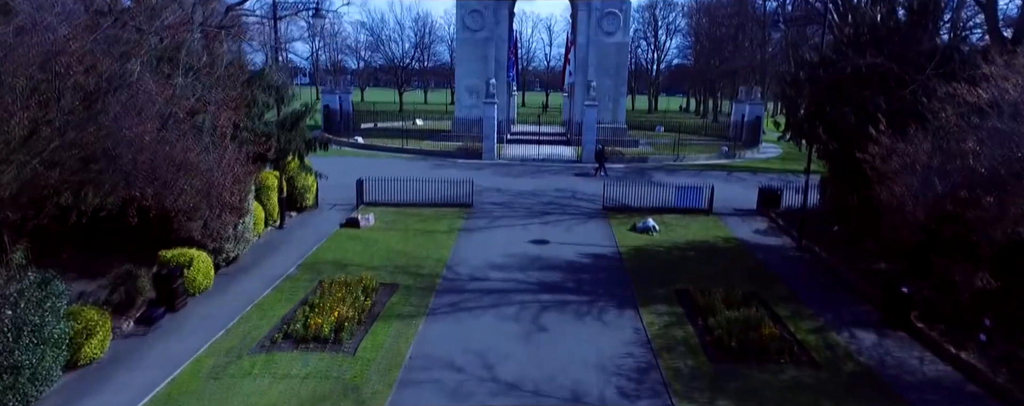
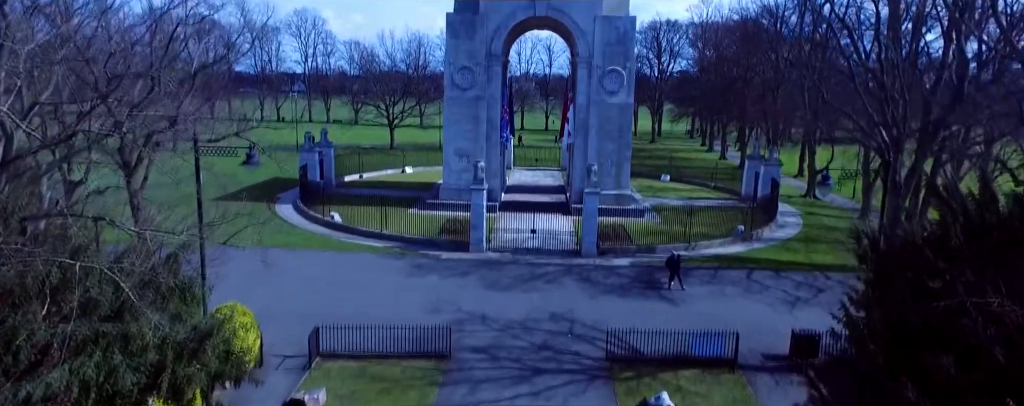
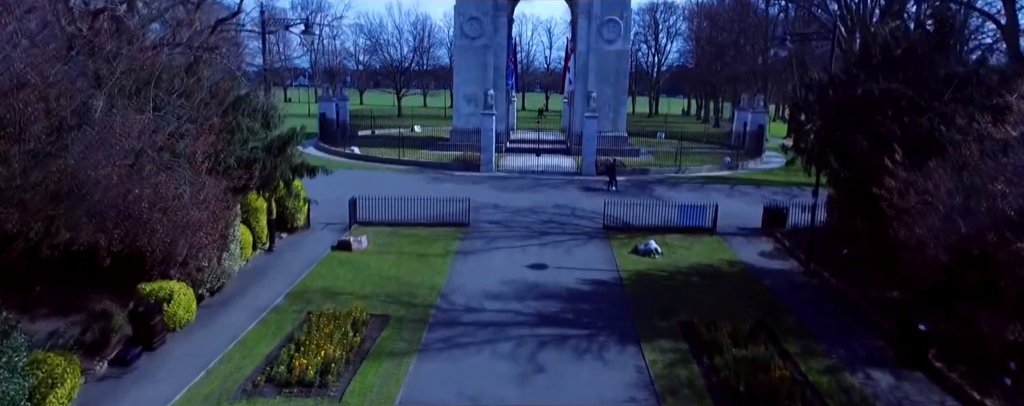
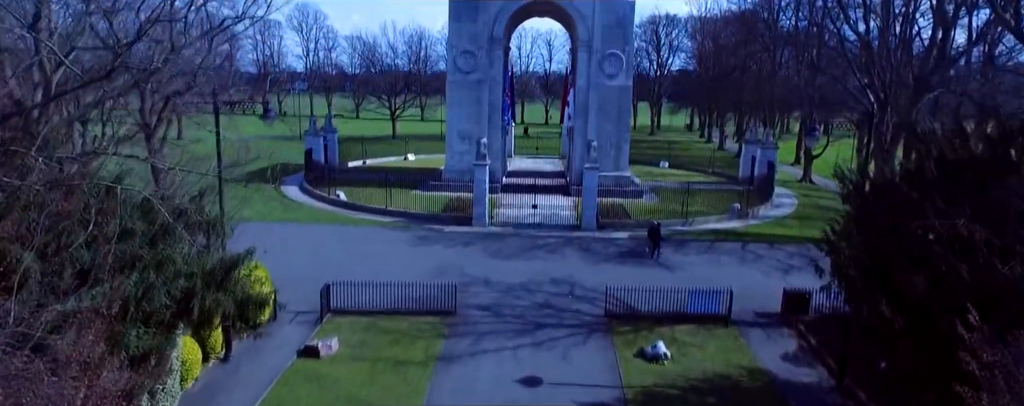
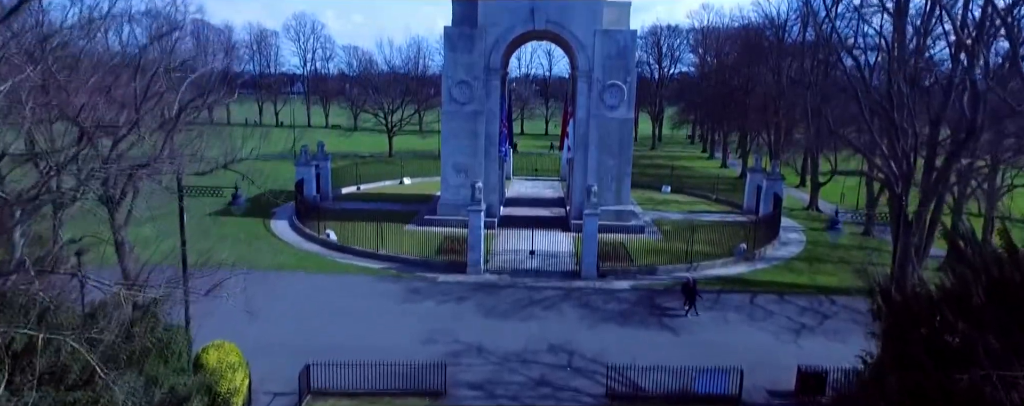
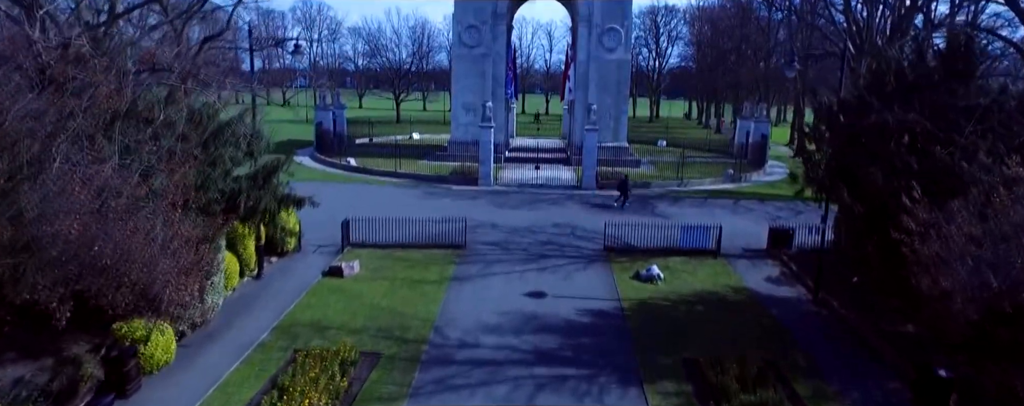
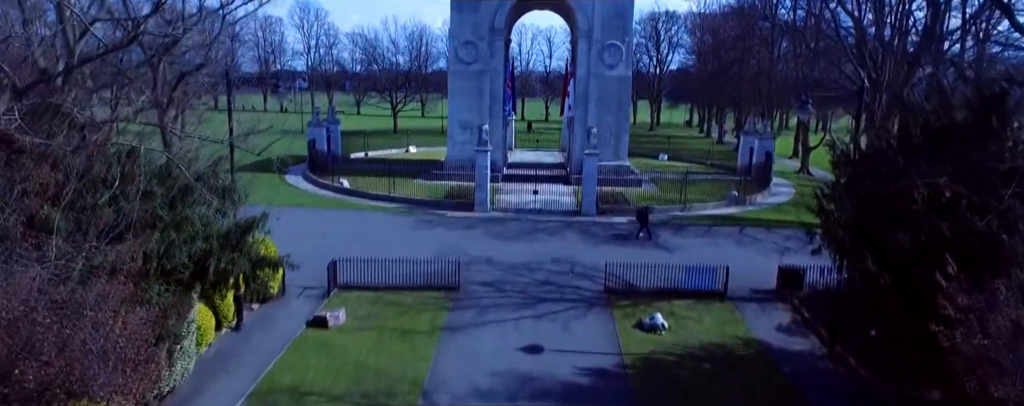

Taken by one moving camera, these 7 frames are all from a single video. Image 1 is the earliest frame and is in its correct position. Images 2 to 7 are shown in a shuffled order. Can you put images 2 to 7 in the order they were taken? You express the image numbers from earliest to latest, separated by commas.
3, 6, 7, 4, 2, 5
